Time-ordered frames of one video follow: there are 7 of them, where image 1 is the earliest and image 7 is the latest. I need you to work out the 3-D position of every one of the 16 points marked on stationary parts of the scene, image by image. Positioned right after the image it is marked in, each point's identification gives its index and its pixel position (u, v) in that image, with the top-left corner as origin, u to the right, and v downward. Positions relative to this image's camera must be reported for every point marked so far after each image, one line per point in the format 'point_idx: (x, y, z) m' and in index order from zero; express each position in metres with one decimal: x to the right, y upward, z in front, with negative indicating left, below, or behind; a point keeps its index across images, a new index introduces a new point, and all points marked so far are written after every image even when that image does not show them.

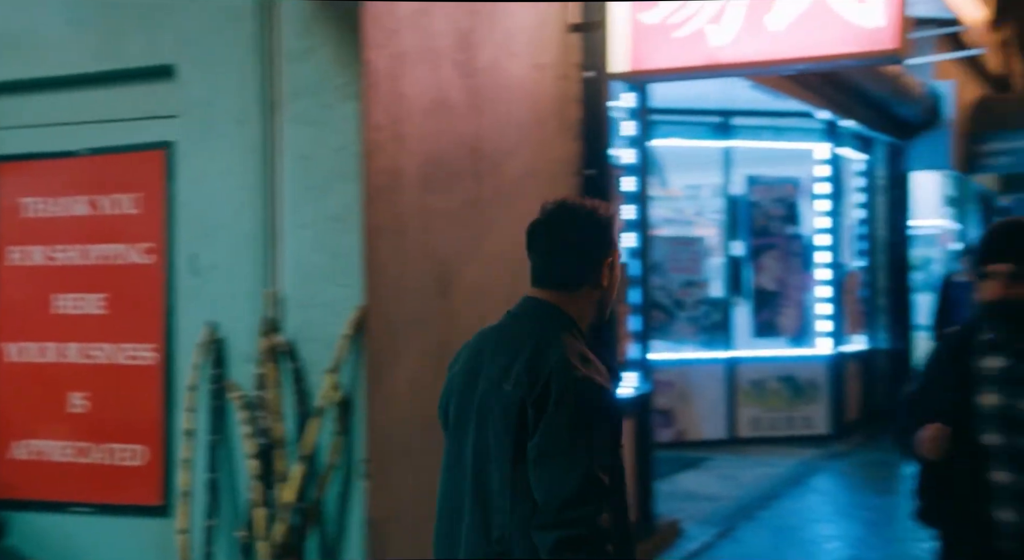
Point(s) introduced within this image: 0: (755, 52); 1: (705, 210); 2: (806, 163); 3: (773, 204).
0: (+0.9, +0.8, +3.8) m
1: (+1.8, +0.6, +9.1) m
2: (+2.7, +1.1, +9.5) m
3: (+2.4, +0.7, +9.3) m
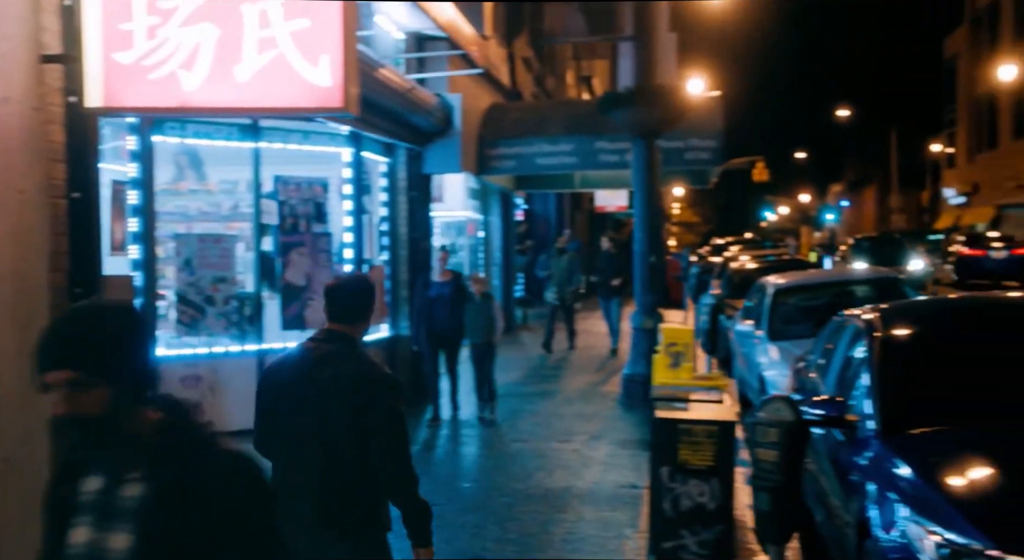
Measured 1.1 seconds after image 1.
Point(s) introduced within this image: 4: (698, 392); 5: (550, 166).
0: (-1.2, +0.7, +4.2) m
1: (-2.4, +0.7, +9.4) m
2: (-1.7, +1.1, +10.2) m
3: (-2.0, +0.7, +9.8) m
4: (+1.1, -0.6, +5.9) m
5: (+0.5, +1.5, +13.8) m
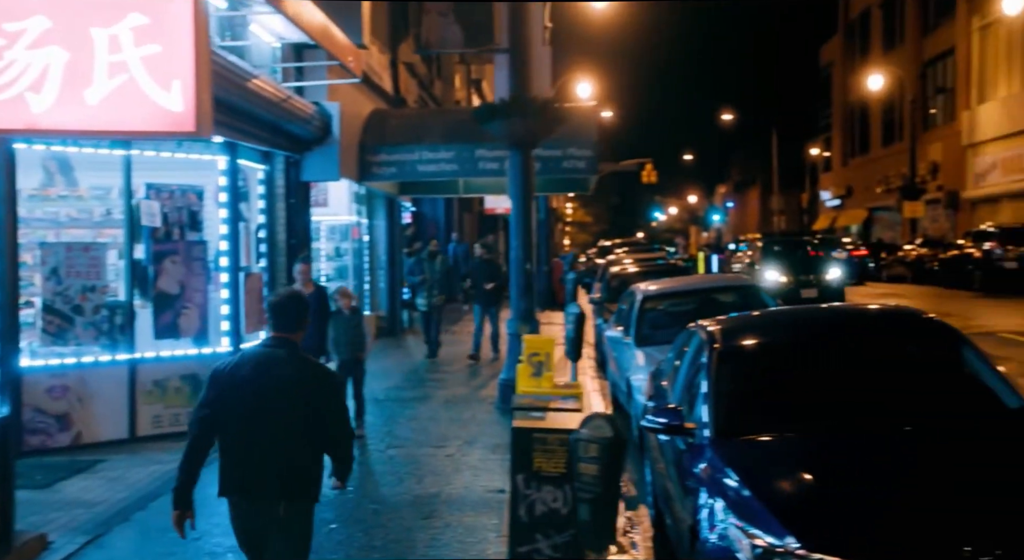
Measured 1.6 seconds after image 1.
0: (-1.8, +0.6, +4.2) m
1: (-3.6, +0.6, +9.2) m
2: (-2.9, +1.0, +10.1) m
3: (-3.1, +0.7, +9.8) m
4: (+0.3, -0.7, +6.2) m
5: (-1.1, +1.4, +14.0) m
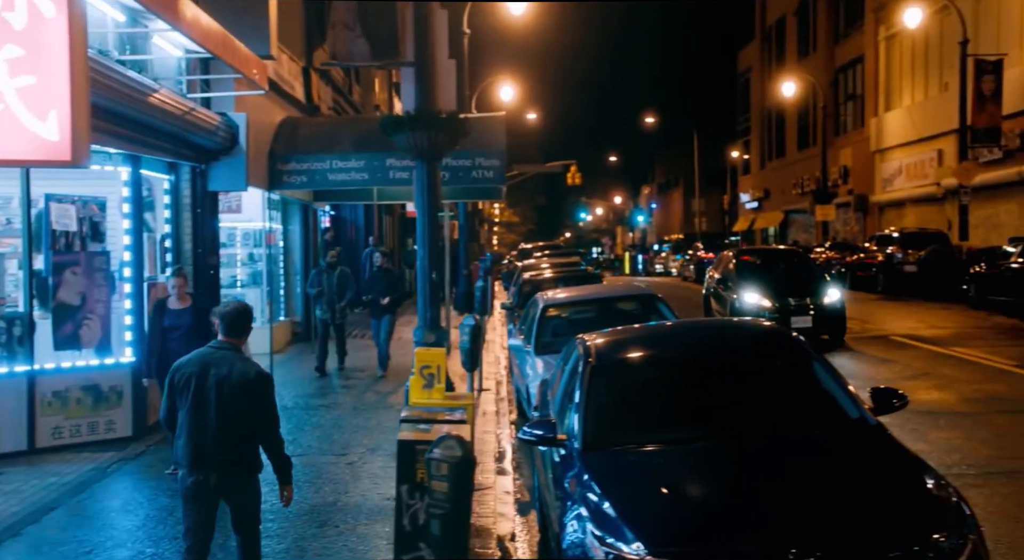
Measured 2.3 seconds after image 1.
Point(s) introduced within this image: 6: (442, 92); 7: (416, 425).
0: (-2.3, +0.5, +4.3) m
1: (-4.4, +0.5, +9.2) m
2: (-3.9, +0.9, +10.1) m
3: (-4.1, +0.6, +9.8) m
4: (-0.4, -0.8, +6.5) m
5: (-2.3, +1.3, +14.1) m
6: (-0.8, +2.1, +11.9) m
7: (-0.6, -0.9, +6.2) m
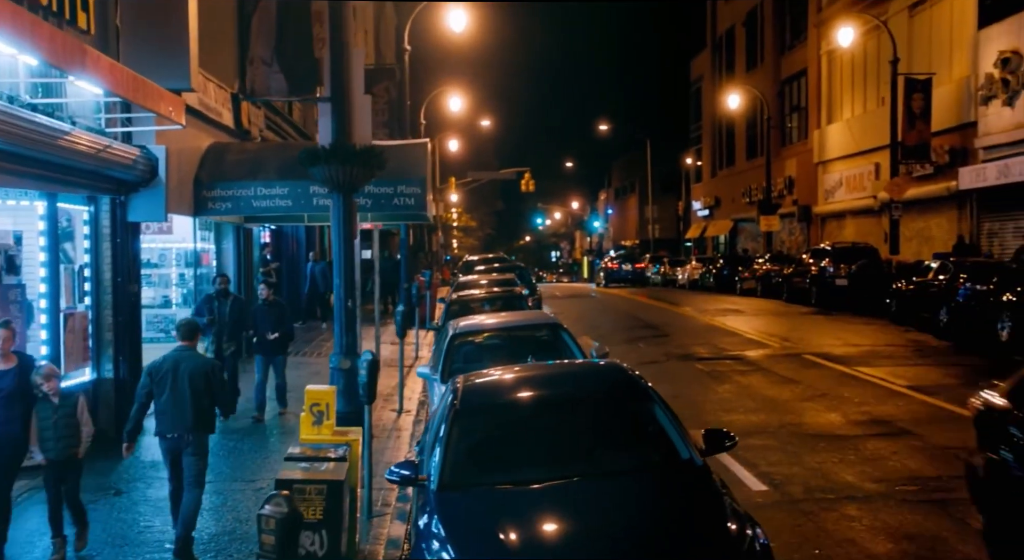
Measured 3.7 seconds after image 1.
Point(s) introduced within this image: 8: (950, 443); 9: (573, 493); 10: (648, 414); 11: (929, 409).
0: (-3.0, +0.3, +4.7) m
1: (-5.3, +0.2, +9.5) m
2: (-4.8, +0.6, +10.4) m
3: (-5.0, +0.2, +10.0) m
4: (-1.2, -1.1, +6.9) m
5: (-3.4, +1.0, +14.5) m
6: (-1.8, +1.8, +12.3) m
7: (-1.4, -1.2, +6.6) m
8: (+4.2, -1.6, +10.1) m
9: (+0.2, -1.1, +5.4) m
10: (+0.8, -0.8, +6.2) m
11: (+4.8, -1.5, +12.1) m
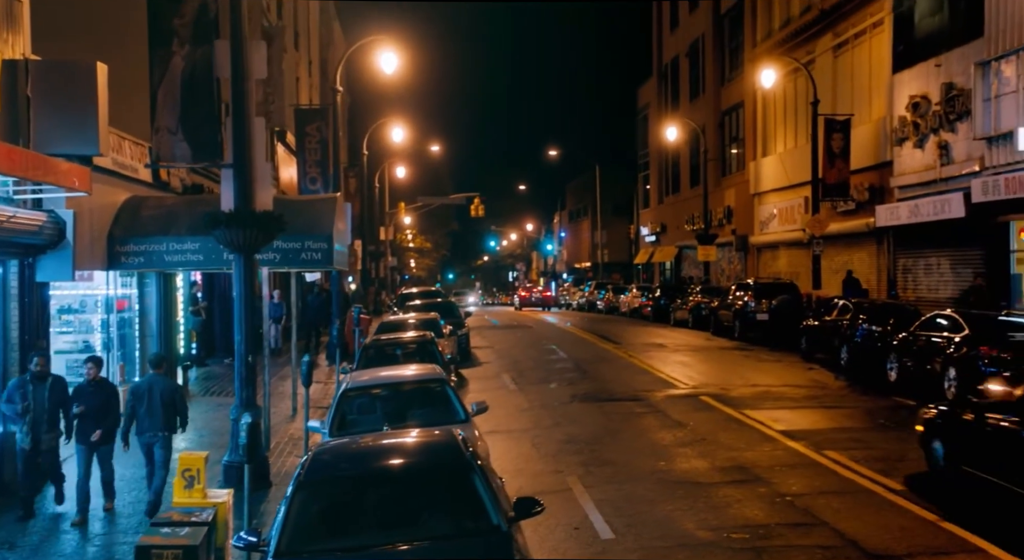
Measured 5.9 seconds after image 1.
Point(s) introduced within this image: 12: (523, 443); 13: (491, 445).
0: (-4.0, -0.3, +5.4) m
1: (-6.6, -0.5, +10.0) m
2: (-6.1, 0.0, +11.0) m
3: (-6.2, -0.4, +10.6) m
4: (-2.3, -1.7, +7.6) m
5: (-4.9, +0.2, +15.1) m
6: (-3.1, +1.1, +13.1) m
7: (-2.4, -1.7, +7.3) m
8: (+3.0, -2.2, +11.0) m
9: (-0.8, -1.7, +6.2) m
10: (-0.3, -1.4, +7.0) m
11: (+3.5, -2.2, +13.1) m
12: (+0.2, -2.4, +15.3) m
13: (-0.3, -2.4, +15.2) m
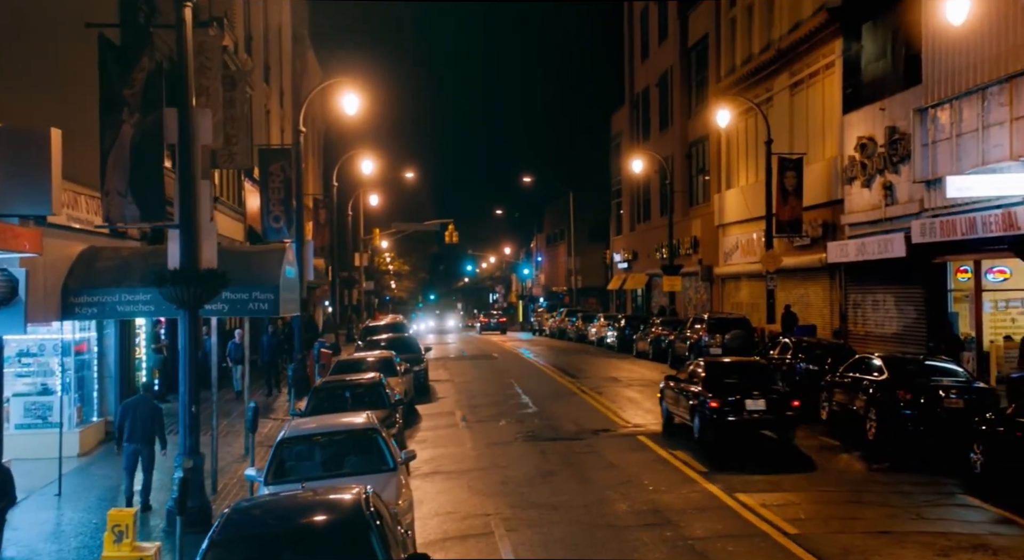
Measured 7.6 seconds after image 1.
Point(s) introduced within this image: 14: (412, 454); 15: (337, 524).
0: (-4.7, -0.8, +6.1) m
1: (-7.4, -1.1, +10.7) m
2: (-6.9, -0.7, +11.7) m
3: (-7.1, -1.0, +11.3) m
4: (-3.1, -2.3, +8.3) m
5: (-5.8, -0.5, +15.8) m
6: (-4.1, +0.4, +13.9) m
7: (-3.2, -2.3, +8.0) m
8: (+2.1, -2.9, +11.9) m
9: (-1.6, -2.2, +7.0) m
10: (-1.1, -2.0, +7.8) m
11: (+2.6, -2.9, +13.9) m
12: (-0.8, -3.2, +16.1) m
13: (-1.3, -3.2, +15.9) m
14: (-1.2, -2.2, +13.1) m
15: (-1.3, -1.8, +7.9) m
